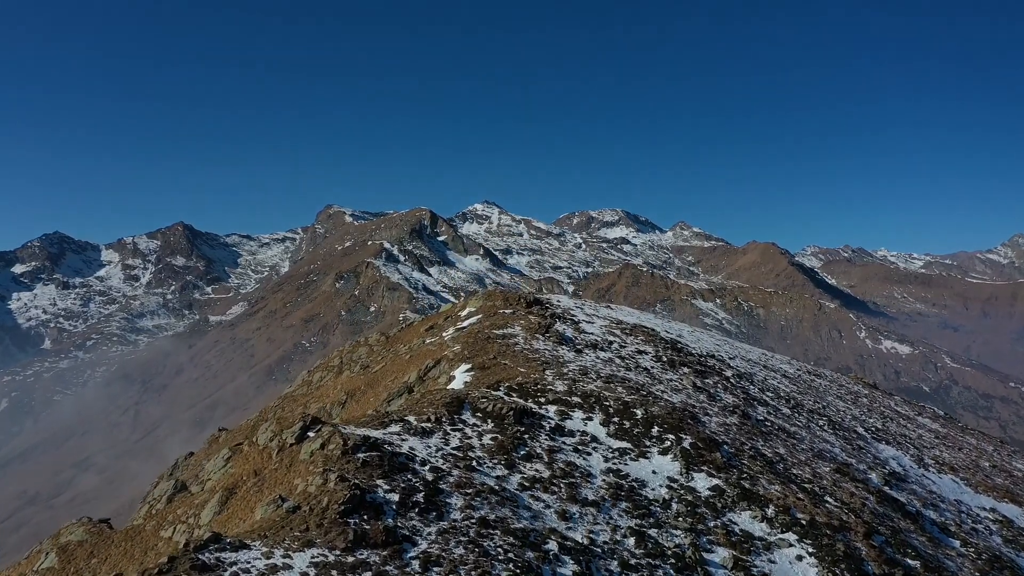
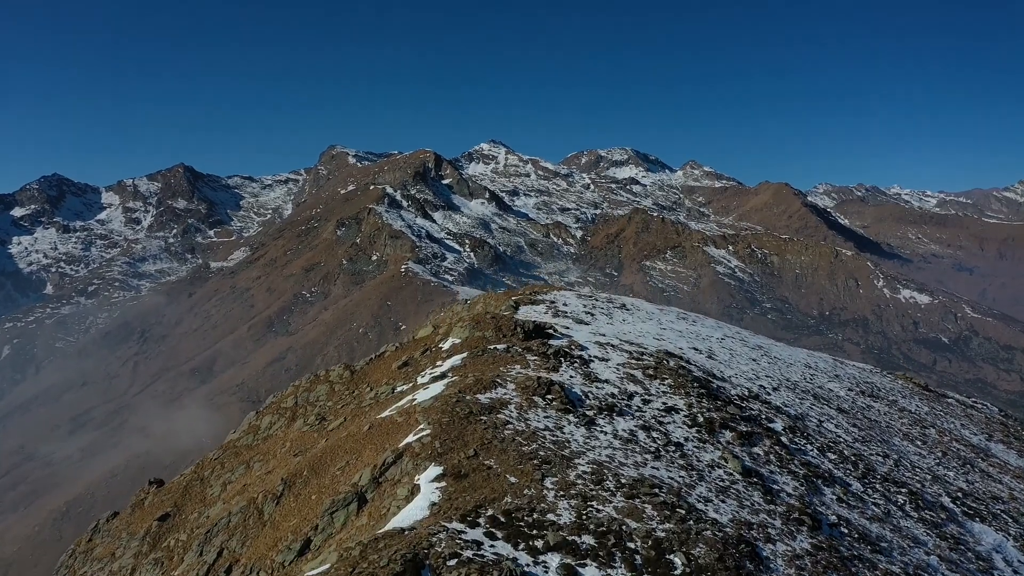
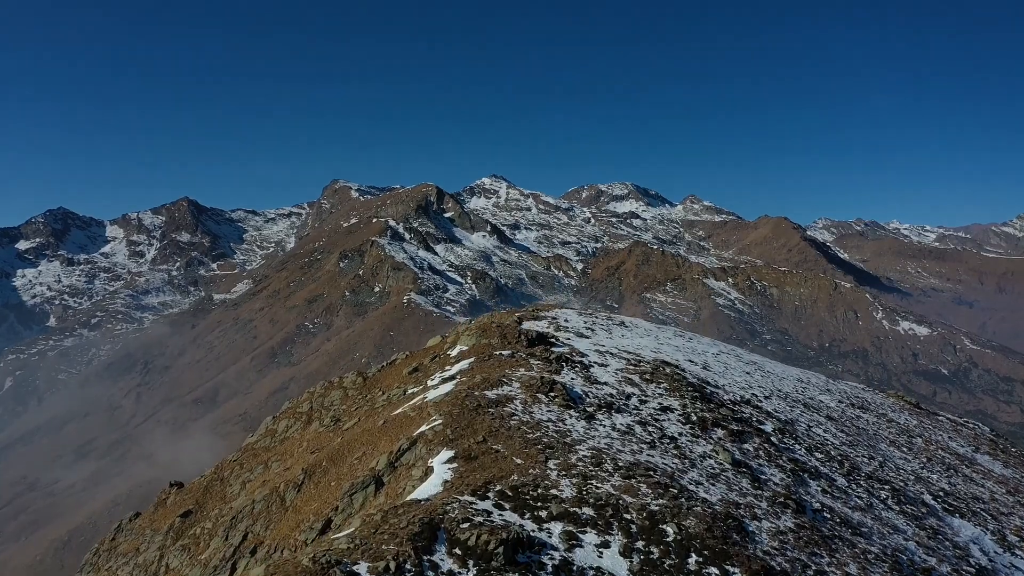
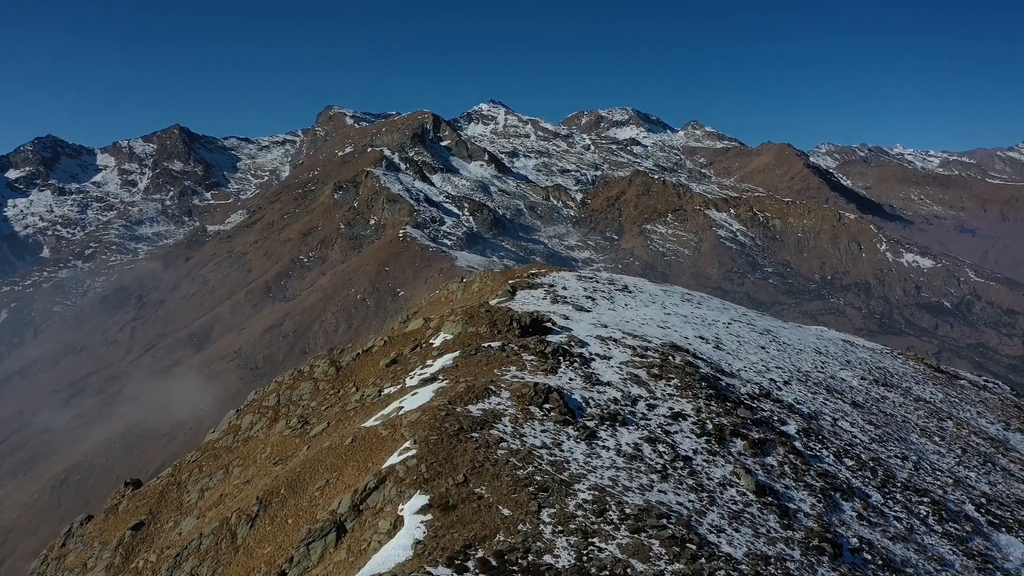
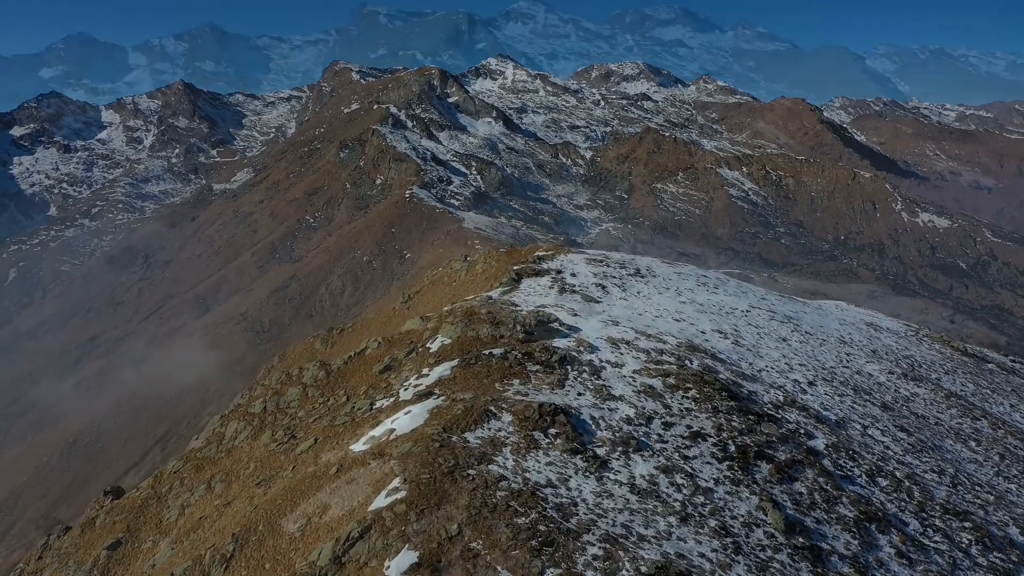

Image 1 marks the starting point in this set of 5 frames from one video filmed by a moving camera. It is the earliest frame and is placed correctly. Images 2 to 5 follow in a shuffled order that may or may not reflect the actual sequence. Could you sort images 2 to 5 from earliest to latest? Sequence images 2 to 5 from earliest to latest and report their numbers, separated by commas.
3, 2, 4, 5
